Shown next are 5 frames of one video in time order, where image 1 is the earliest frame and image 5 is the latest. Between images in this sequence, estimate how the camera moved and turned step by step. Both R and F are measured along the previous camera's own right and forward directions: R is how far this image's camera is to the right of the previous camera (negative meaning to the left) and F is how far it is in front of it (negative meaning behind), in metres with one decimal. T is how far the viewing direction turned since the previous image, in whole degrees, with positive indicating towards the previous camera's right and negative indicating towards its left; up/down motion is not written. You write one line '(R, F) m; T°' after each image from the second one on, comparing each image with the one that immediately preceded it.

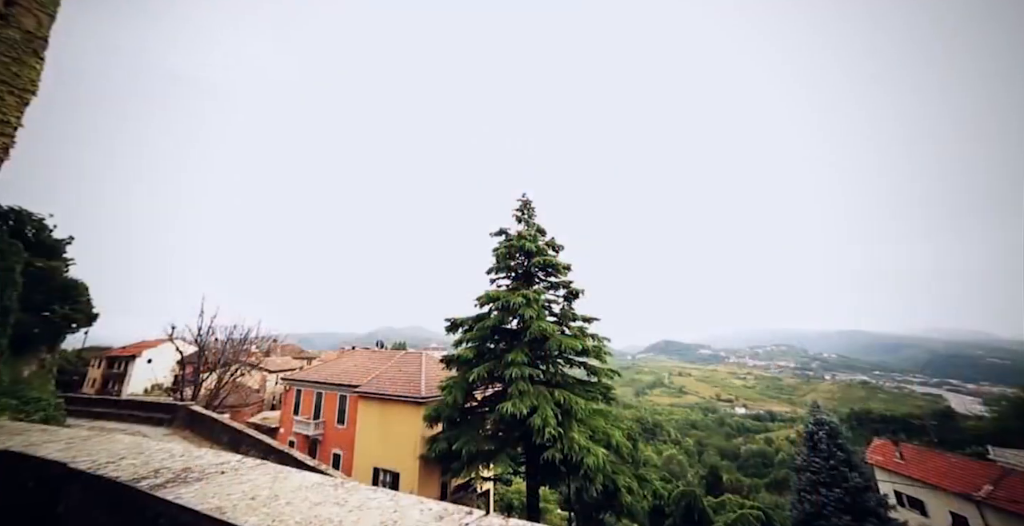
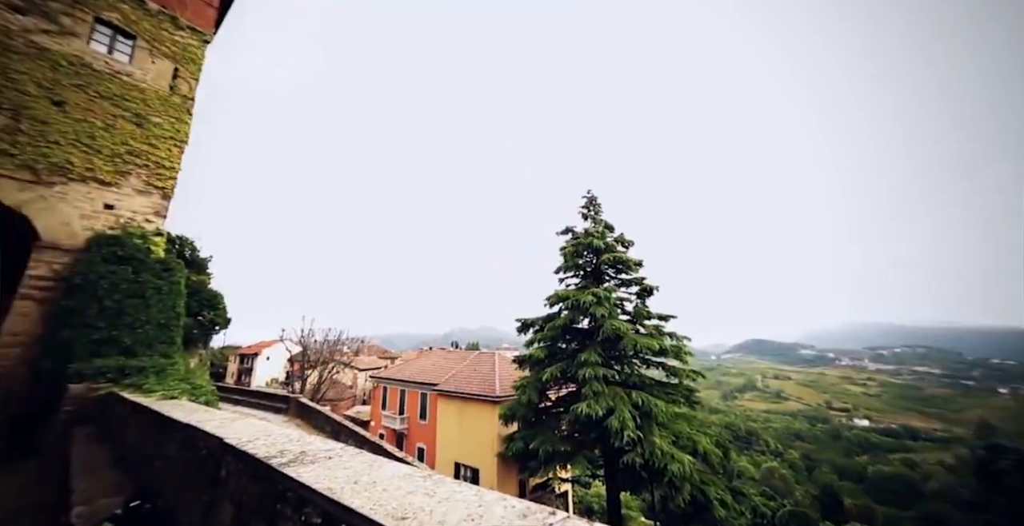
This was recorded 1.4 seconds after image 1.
(0.0, -0.1) m; -10°
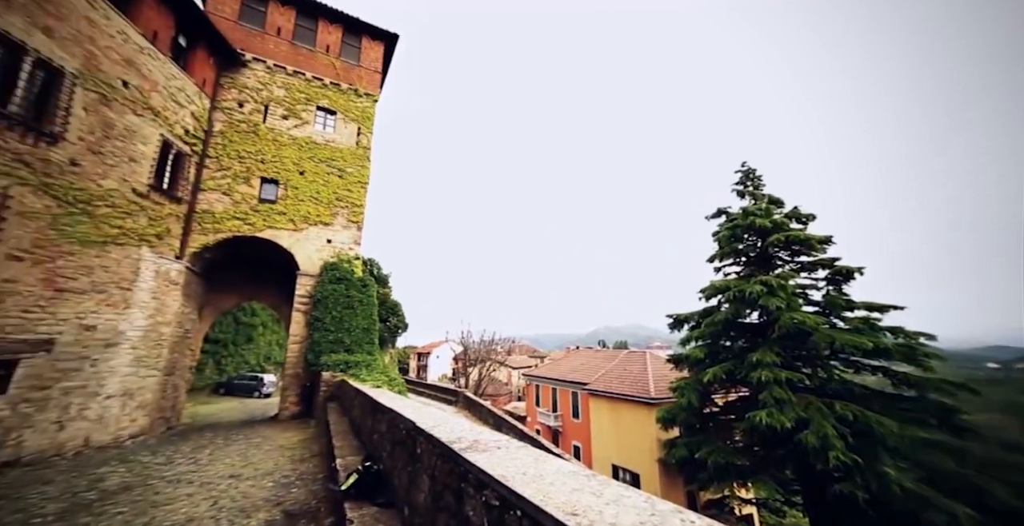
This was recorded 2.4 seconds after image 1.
(-0.1, 0.0) m; -21°
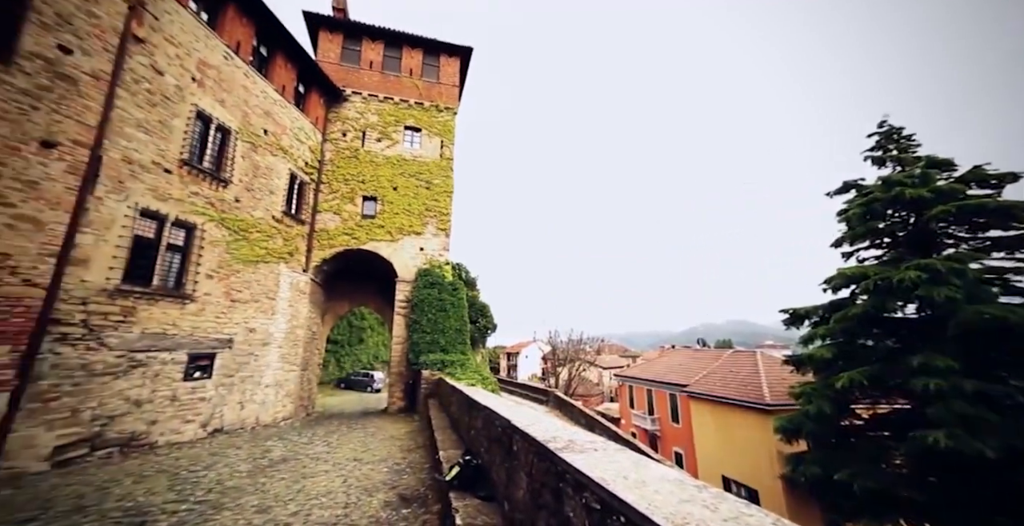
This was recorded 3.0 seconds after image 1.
(-0.1, +0.2) m; -13°
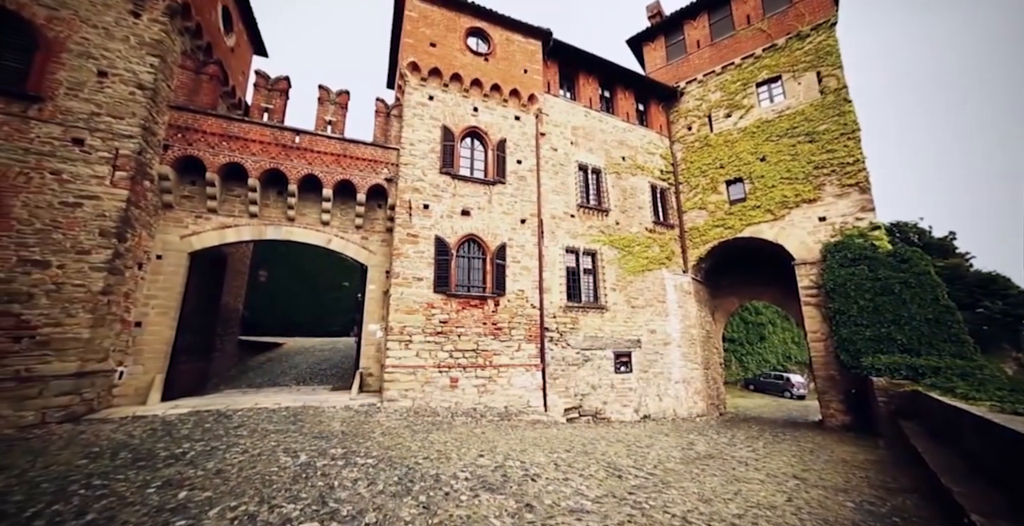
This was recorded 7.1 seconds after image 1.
(-1.4, +2.0) m; -53°
